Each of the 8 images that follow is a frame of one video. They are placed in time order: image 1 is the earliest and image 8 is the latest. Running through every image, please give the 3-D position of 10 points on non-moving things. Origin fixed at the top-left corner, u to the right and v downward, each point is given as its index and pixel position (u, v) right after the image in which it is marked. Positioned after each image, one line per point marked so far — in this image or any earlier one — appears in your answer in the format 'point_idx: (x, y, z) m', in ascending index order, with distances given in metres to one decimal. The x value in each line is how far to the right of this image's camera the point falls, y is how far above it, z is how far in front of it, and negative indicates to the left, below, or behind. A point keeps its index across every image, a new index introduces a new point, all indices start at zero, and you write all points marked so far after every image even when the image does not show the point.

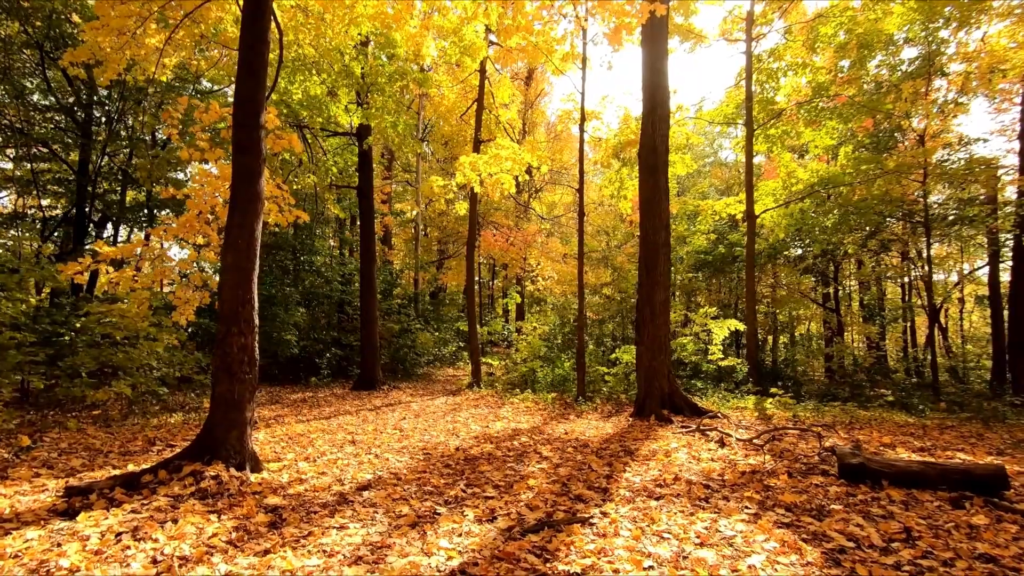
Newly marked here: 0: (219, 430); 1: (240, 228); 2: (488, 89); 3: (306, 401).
0: (-2.6, -1.3, +4.0) m
1: (-2.6, +0.6, +4.2) m
2: (-0.6, +5.2, +12.0) m
3: (-4.2, -2.3, +9.2) m
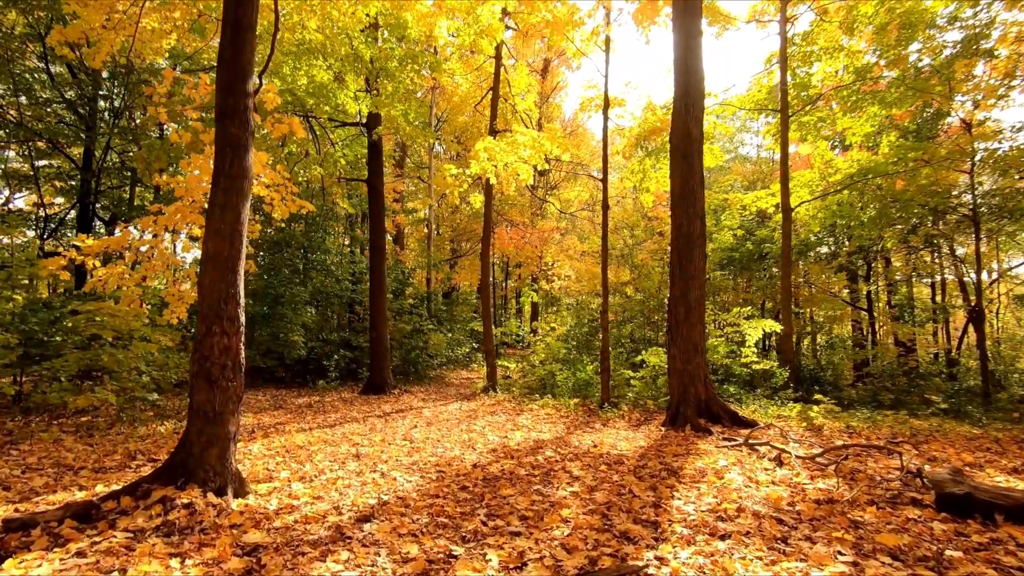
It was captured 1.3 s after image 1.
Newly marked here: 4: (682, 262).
0: (-2.4, -1.2, +3.4) m
1: (-2.3, +0.6, +3.6) m
2: (-0.2, +5.3, +11.4) m
3: (-3.8, -2.3, +8.6) m
4: (+2.8, +0.4, +7.6) m
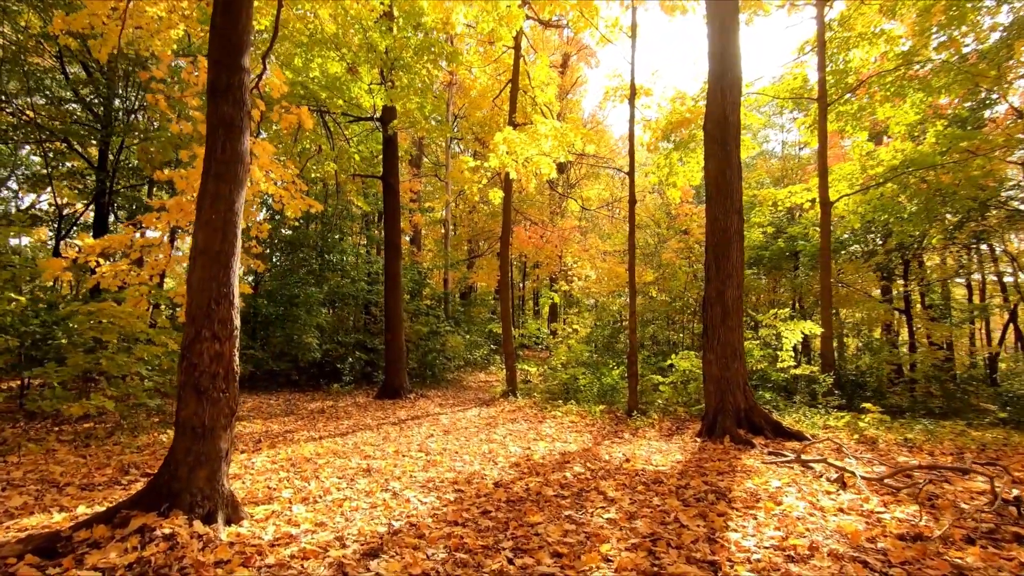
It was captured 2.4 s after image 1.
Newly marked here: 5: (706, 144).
0: (-2.2, -1.2, +3.0) m
1: (-2.1, +0.6, +3.2) m
2: (+0.3, +5.3, +10.9) m
3: (-3.5, -2.3, +8.3) m
4: (+3.2, +0.5, +7.0) m
5: (+3.1, +2.3, +7.2) m
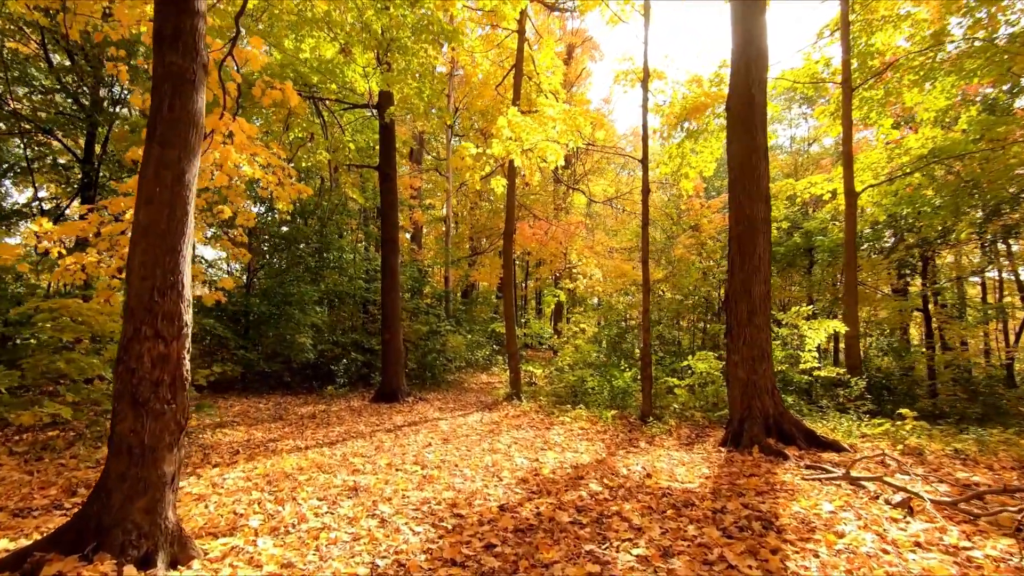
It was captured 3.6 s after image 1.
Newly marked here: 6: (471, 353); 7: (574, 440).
0: (-2.1, -1.1, +2.5) m
1: (-2.1, +0.7, +2.7) m
2: (+0.4, +5.4, +10.3) m
3: (-3.4, -2.2, +7.7) m
4: (+3.2, +0.5, +6.4) m
5: (+3.2, +2.4, +6.6) m
6: (-1.4, -2.2, +15.1) m
7: (+0.9, -2.2, +6.6) m
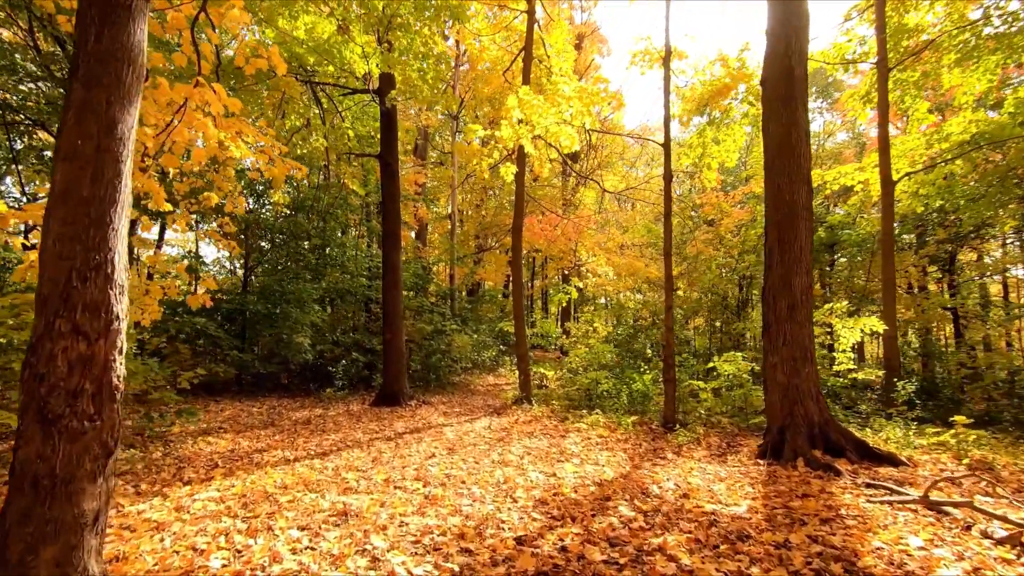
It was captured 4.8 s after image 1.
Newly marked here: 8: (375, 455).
0: (-2.0, -1.1, +1.9) m
1: (-2.0, +0.8, +2.1) m
2: (+0.6, +5.4, +9.7) m
3: (-3.2, -2.1, +7.1) m
4: (+3.4, +0.6, +5.7) m
5: (+3.3, +2.5, +5.9) m
6: (-1.1, -2.1, +14.5) m
7: (+1.1, -2.1, +5.9) m
8: (-1.6, -2.0, +5.3) m
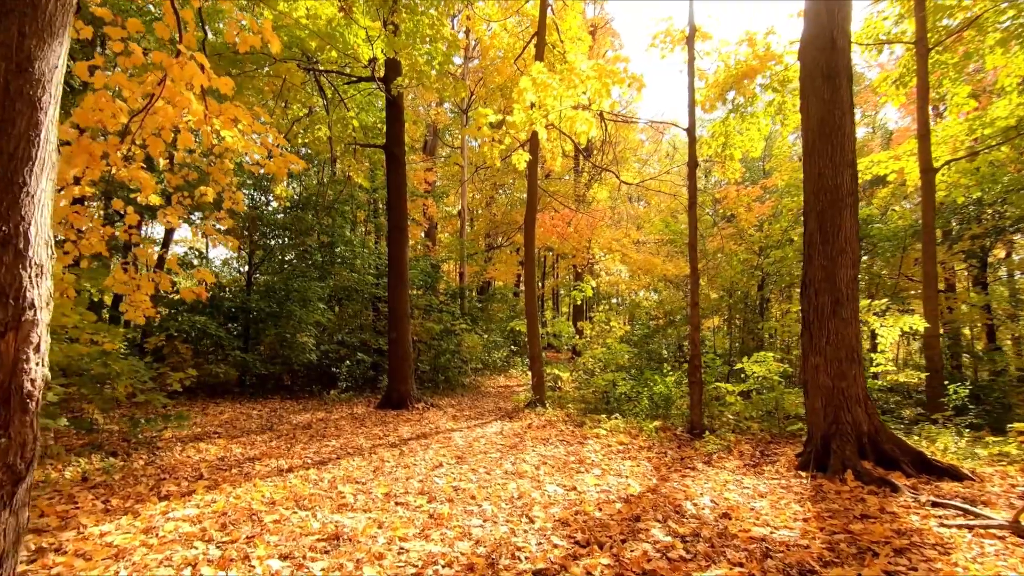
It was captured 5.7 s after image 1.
0: (-2.0, -1.0, +1.4) m
1: (-1.9, +0.9, +1.6) m
2: (+0.8, +5.5, +9.2) m
3: (-3.0, -2.1, +6.7) m
4: (+3.6, +0.7, +5.2) m
5: (+3.5, +2.5, +5.4) m
6: (-0.7, -2.0, +14.1) m
7: (+1.2, -2.1, +5.4) m
8: (-1.5, -1.9, +4.9) m
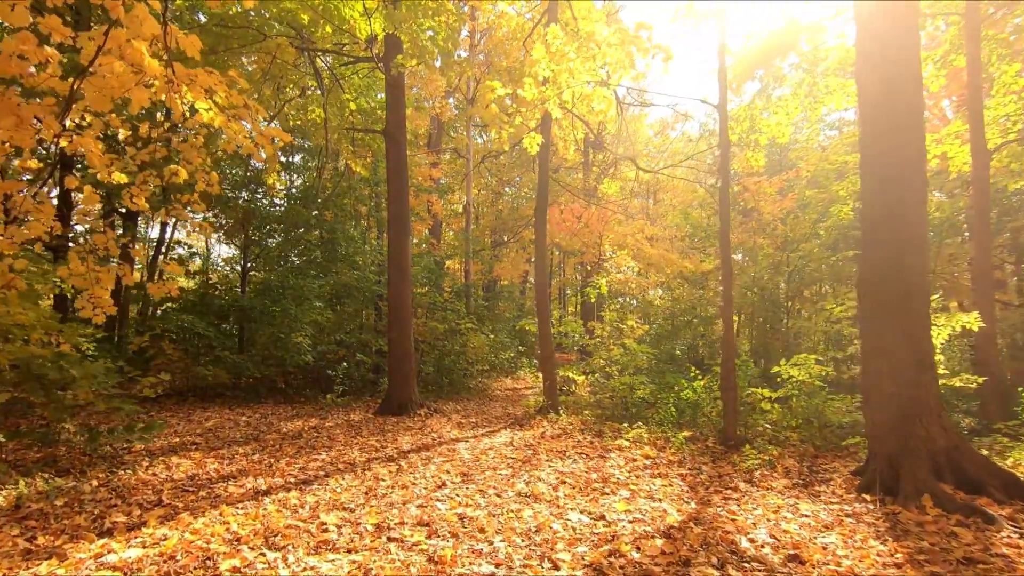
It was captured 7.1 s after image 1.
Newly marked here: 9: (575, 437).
0: (-1.9, -0.9, +0.8) m
1: (-1.8, +0.9, +1.0) m
2: (+1.0, +5.6, +8.5) m
3: (-2.8, -2.0, +6.1) m
4: (+3.7, +0.8, +4.4) m
5: (+3.6, +2.6, +4.7) m
6: (-0.5, -2.0, +13.4) m
7: (+1.4, -2.0, +4.7) m
8: (-1.3, -1.8, +4.2) m
9: (+0.9, -2.1, +6.4) m
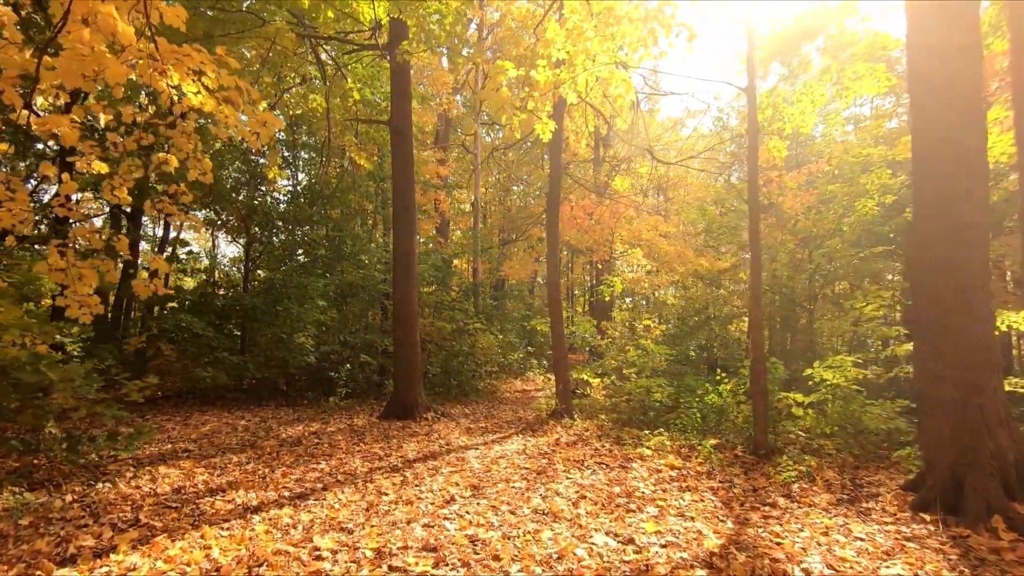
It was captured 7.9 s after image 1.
0: (-1.8, -0.9, +0.4) m
1: (-1.7, +1.0, +0.6) m
2: (+1.2, +5.6, +8.1) m
3: (-2.7, -2.0, +5.7) m
4: (+3.8, +0.8, +4.0) m
5: (+3.8, +2.7, +4.2) m
6: (-0.2, -1.9, +13.0) m
7: (+1.5, -1.9, +4.3) m
8: (-1.2, -1.8, +3.8) m
9: (+1.0, -2.1, +6.0) m
